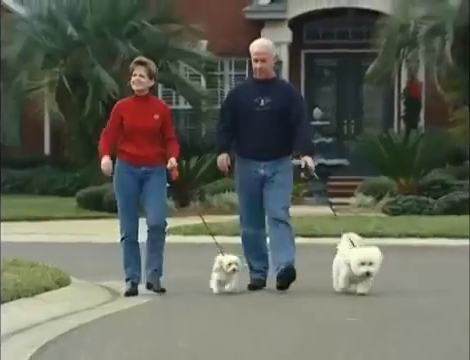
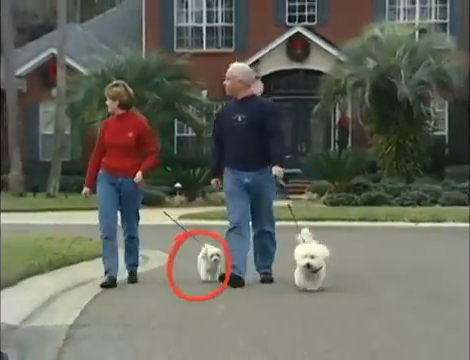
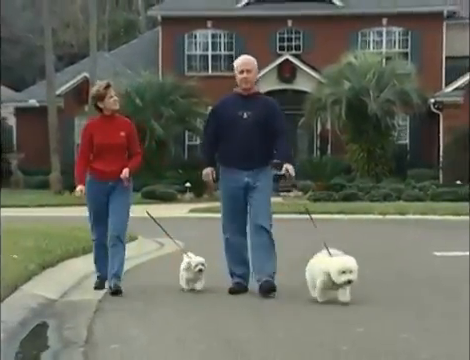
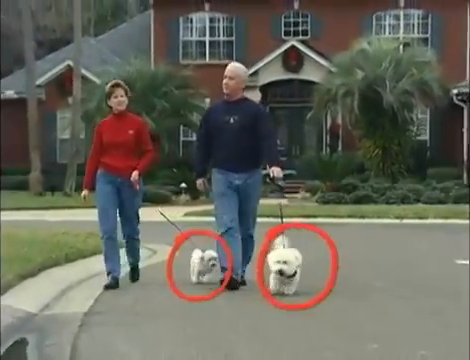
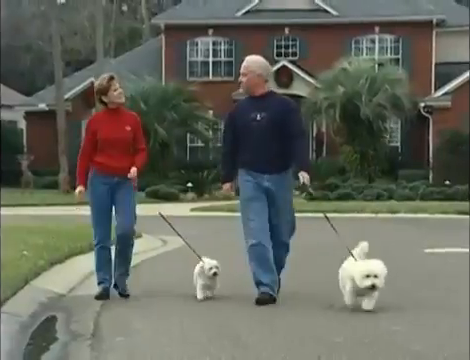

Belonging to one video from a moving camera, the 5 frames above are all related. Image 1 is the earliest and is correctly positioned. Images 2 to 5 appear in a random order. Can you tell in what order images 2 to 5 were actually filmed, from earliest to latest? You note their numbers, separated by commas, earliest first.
2, 4, 3, 5
